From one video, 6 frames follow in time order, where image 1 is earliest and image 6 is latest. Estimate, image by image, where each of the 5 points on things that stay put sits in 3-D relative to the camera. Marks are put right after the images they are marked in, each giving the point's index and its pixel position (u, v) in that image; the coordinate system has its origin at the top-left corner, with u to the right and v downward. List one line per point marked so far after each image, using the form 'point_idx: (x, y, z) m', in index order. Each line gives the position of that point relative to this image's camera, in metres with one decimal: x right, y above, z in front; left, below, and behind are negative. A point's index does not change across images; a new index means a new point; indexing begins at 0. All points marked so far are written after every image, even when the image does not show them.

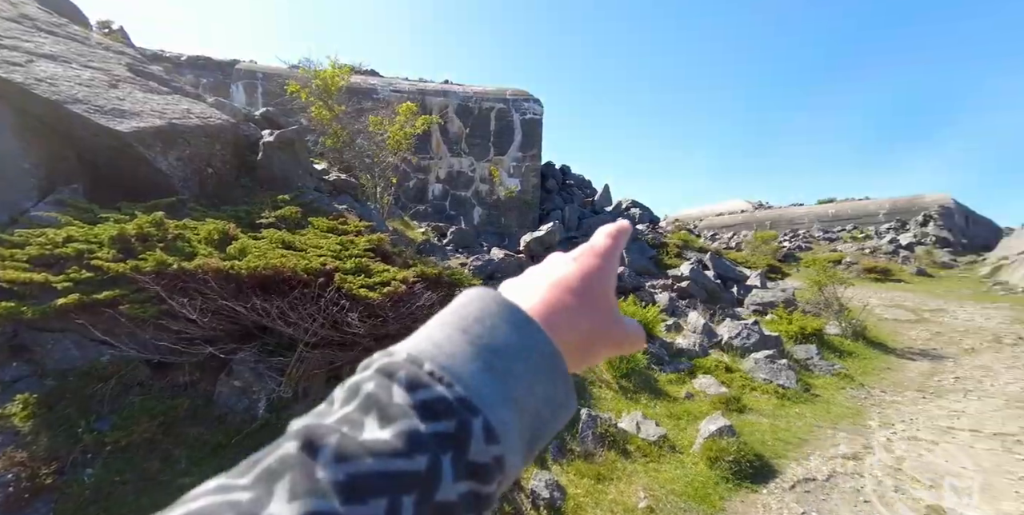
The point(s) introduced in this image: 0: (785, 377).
0: (+5.3, -2.2, +9.3) m
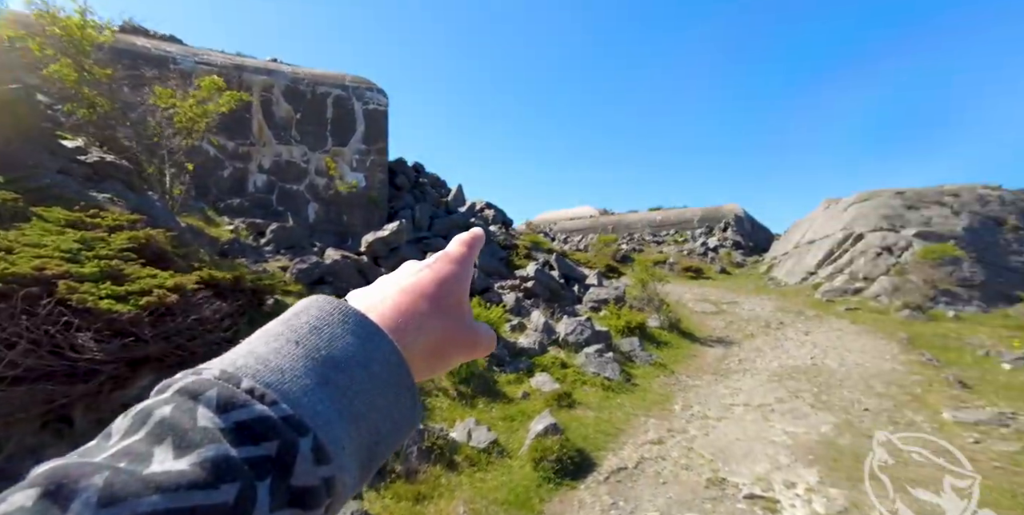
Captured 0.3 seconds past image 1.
0: (+2.1, -2.3, +10.1) m
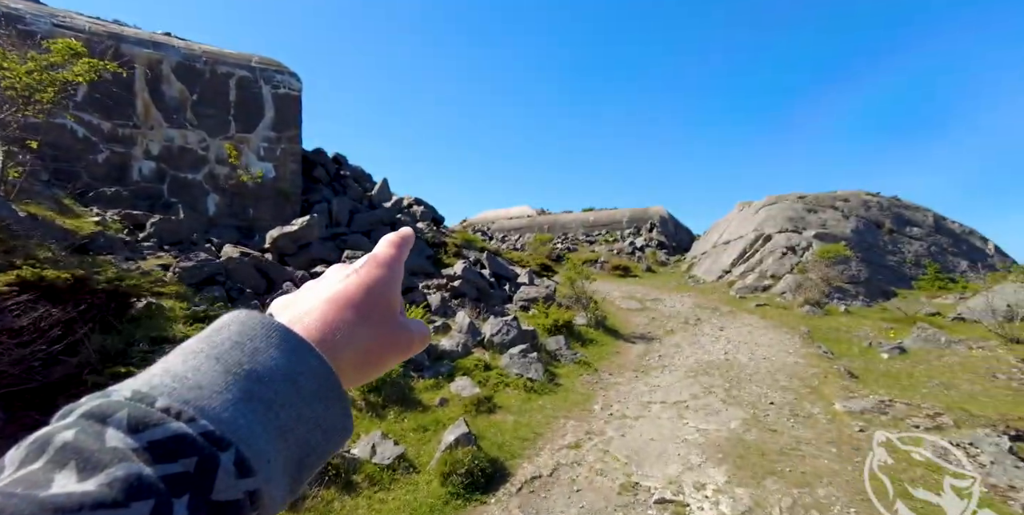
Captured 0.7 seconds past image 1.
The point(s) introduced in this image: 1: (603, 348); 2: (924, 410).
0: (+0.5, -2.3, +9.9) m
1: (+2.6, -2.6, +14.1) m
2: (+6.8, -2.5, +8.2) m
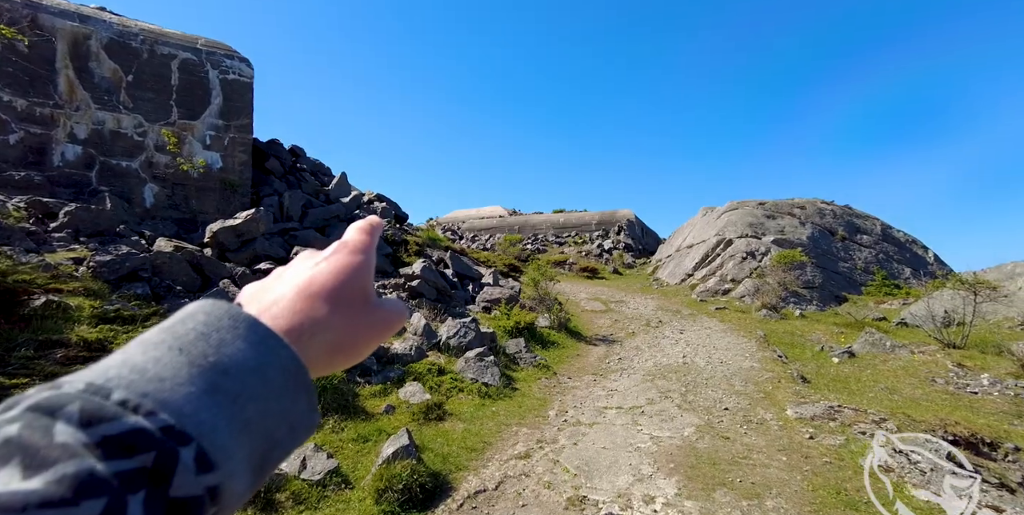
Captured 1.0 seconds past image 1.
0: (-0.4, -2.3, +9.6) m
1: (+1.5, -2.7, +14.0) m
2: (+6.0, -2.7, +8.3) m
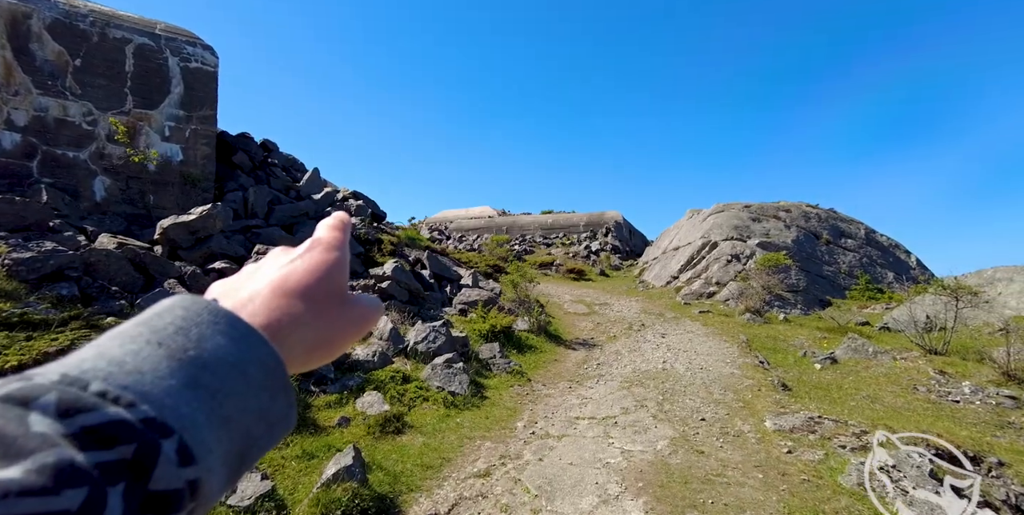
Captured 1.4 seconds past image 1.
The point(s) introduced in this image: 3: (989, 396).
0: (-1.0, -2.3, +9.1) m
1: (+0.8, -2.7, +13.5) m
2: (+5.5, -2.8, +7.9) m
3: (+10.0, -2.9, +10.3) m
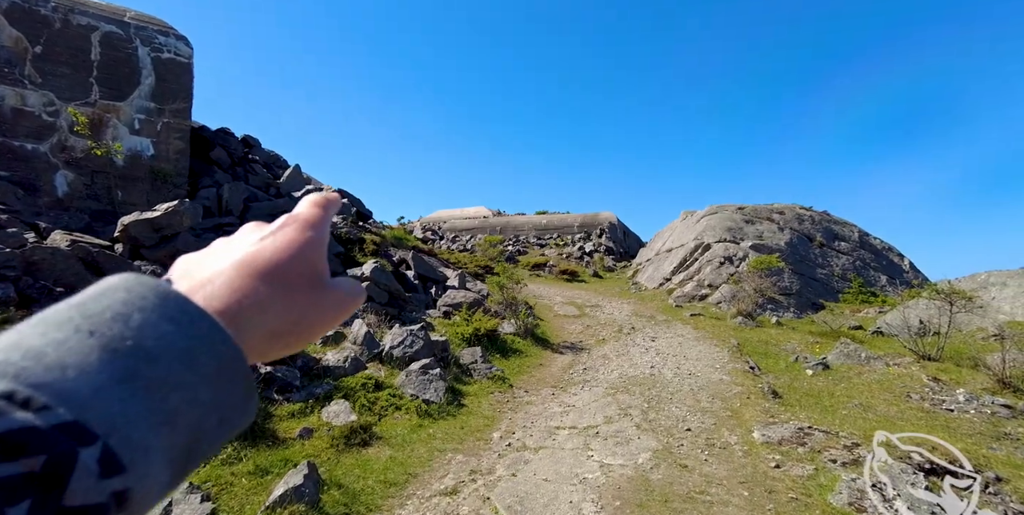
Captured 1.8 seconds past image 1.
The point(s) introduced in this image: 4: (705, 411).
0: (-1.4, -2.3, +8.7) m
1: (+0.4, -2.7, +13.1) m
2: (+5.1, -2.8, +7.6) m
3: (+9.6, -3.0, +10.0) m
4: (+3.6, -2.9, +9.2) m
